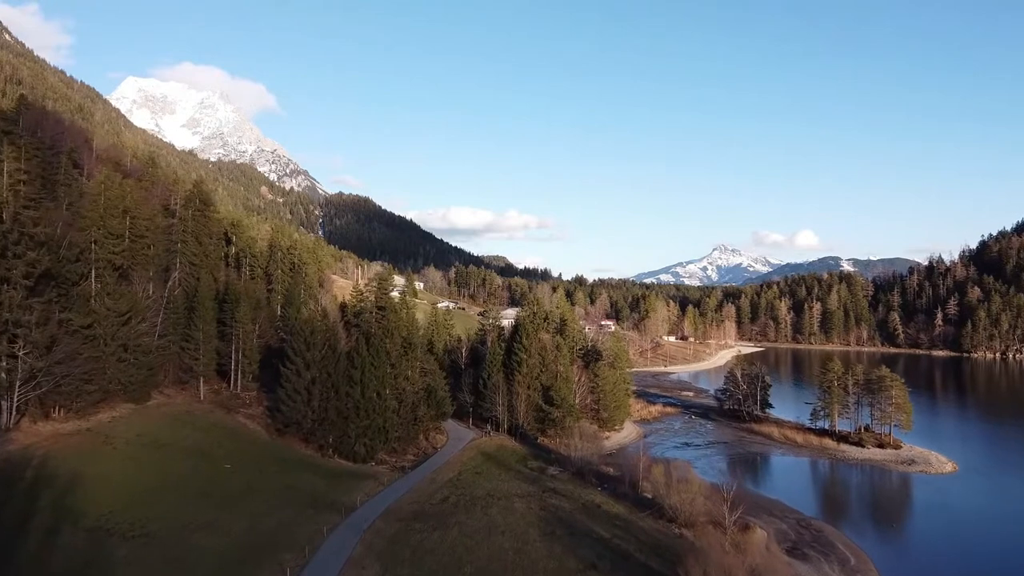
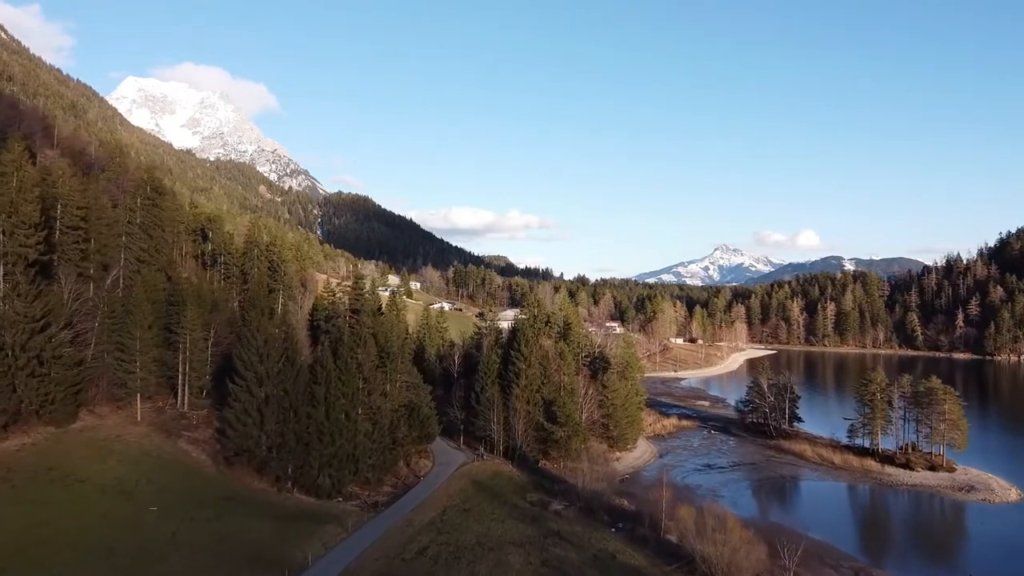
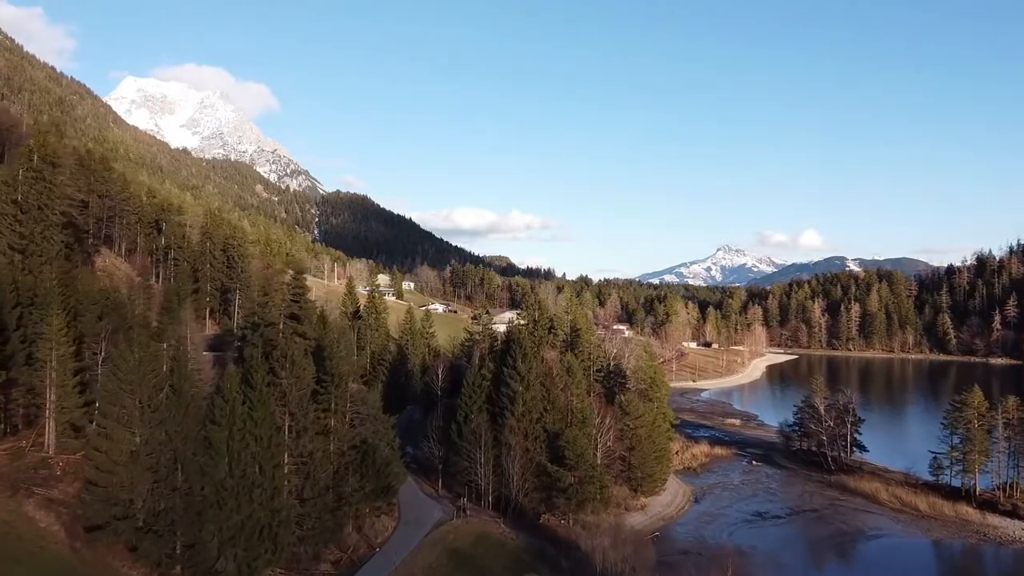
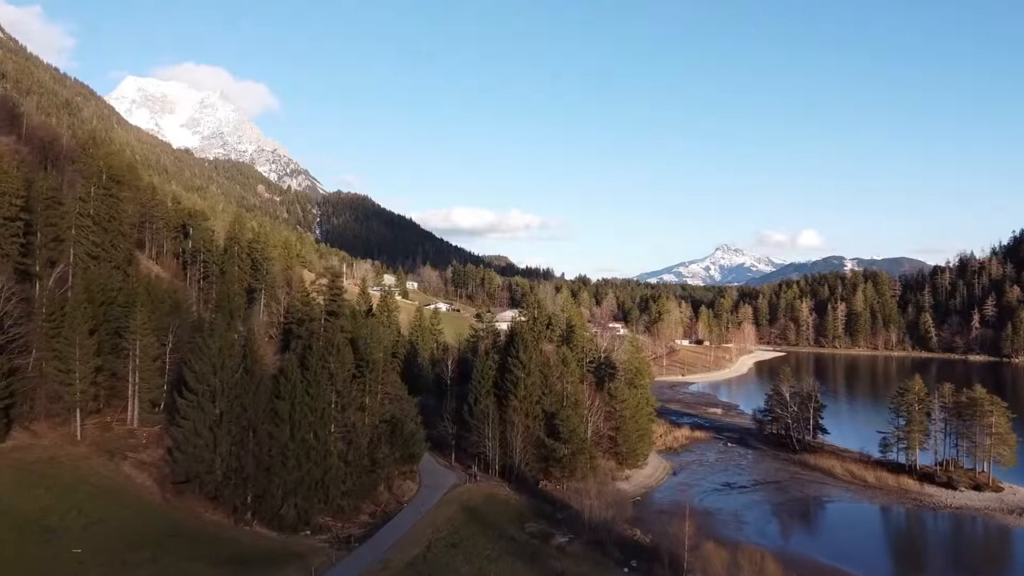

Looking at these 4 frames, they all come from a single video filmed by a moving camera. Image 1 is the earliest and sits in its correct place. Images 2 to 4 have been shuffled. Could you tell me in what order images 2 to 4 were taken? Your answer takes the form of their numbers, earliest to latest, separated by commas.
2, 4, 3
